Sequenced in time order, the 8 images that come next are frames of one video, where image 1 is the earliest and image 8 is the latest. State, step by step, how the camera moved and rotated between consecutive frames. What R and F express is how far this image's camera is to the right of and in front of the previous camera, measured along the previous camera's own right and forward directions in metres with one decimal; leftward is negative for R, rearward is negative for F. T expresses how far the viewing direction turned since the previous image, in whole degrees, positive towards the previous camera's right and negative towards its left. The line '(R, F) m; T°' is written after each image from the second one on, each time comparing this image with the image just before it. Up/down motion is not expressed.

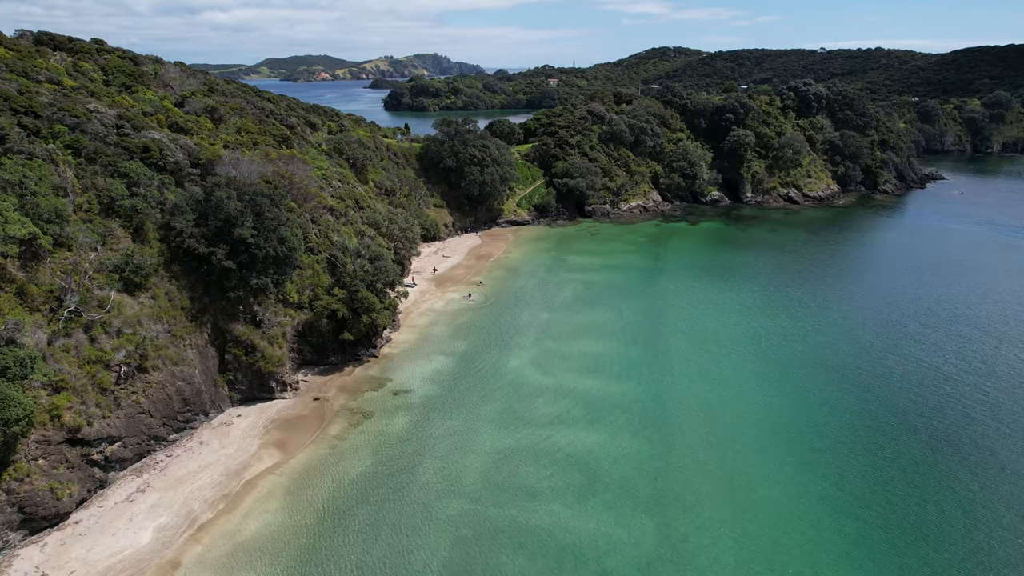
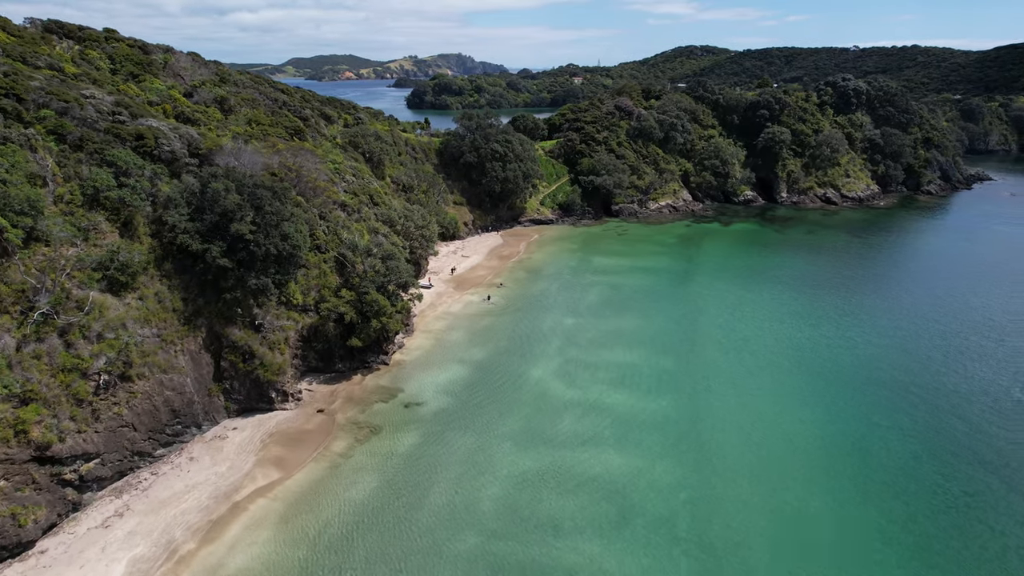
(-0.1, +3.9) m; -2°
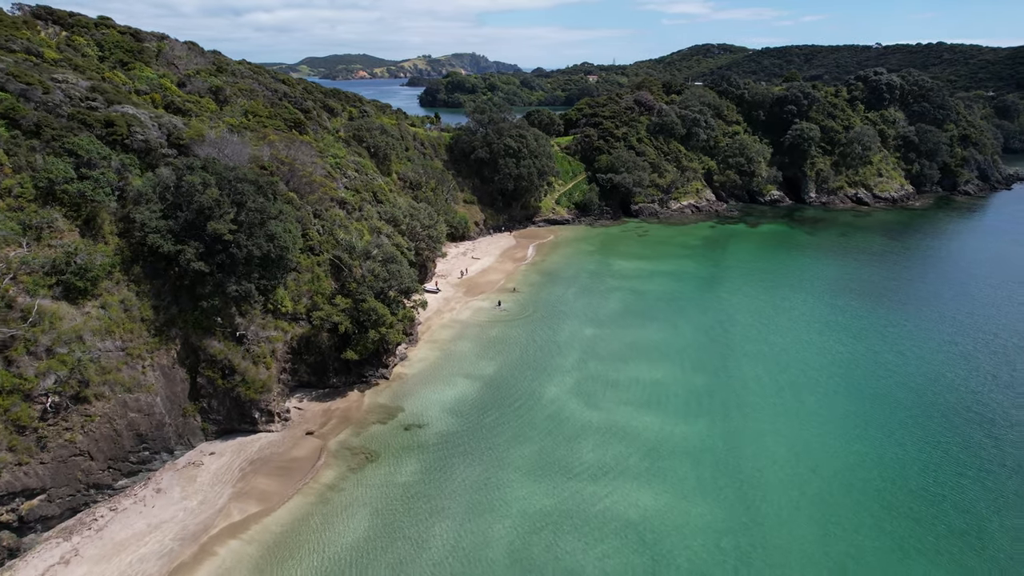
(-0.1, +4.5) m; -1°
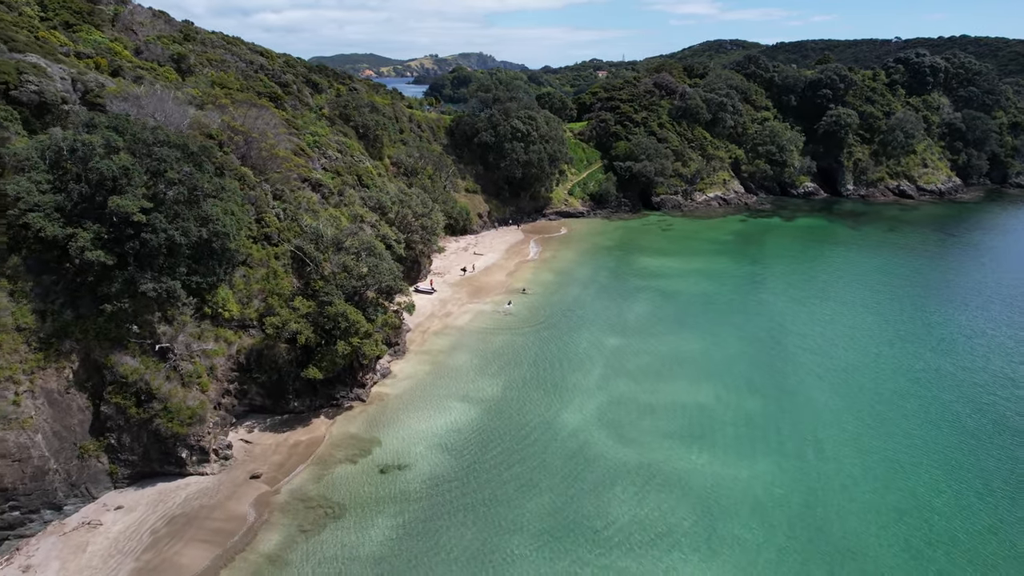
(-0.1, +8.3) m; -1°
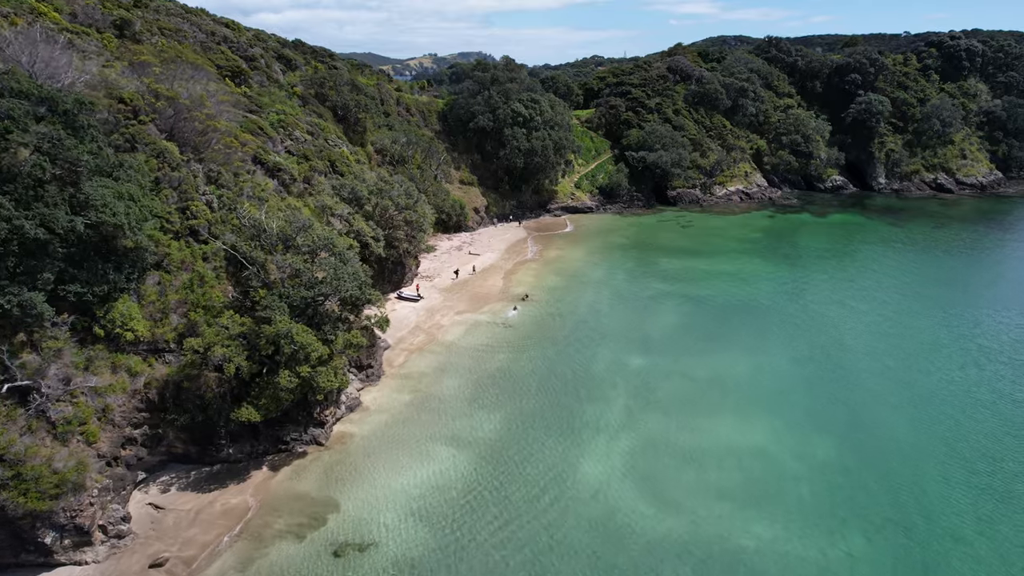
(-0.1, +7.6) m; 0°
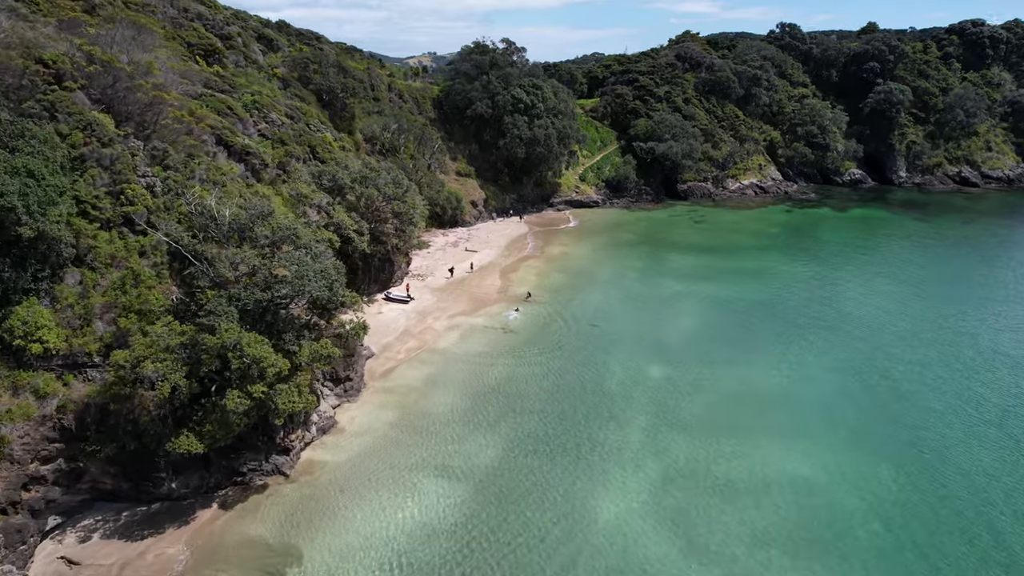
(0.0, +4.2) m; 0°
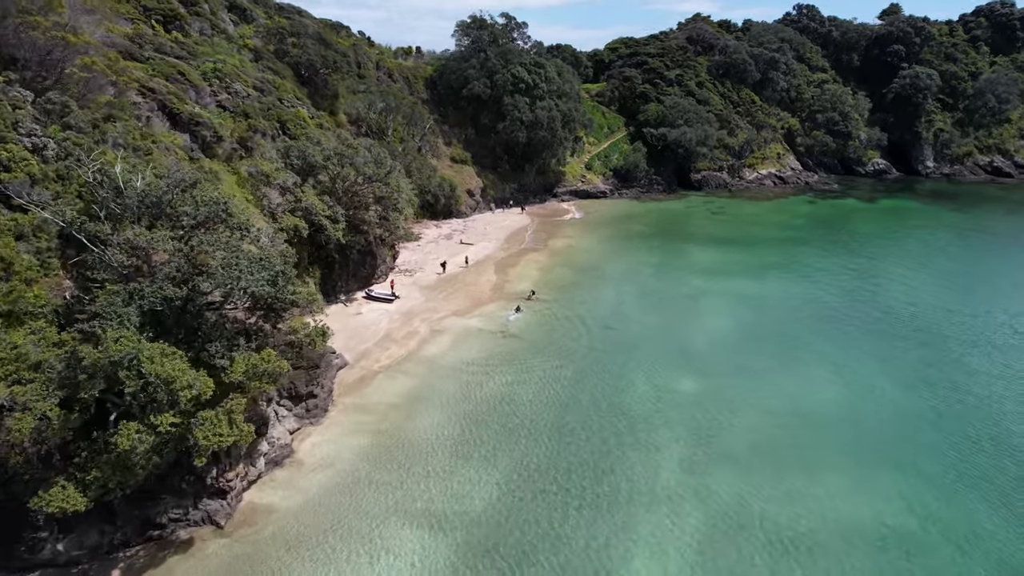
(-0.1, +5.0) m; 0°
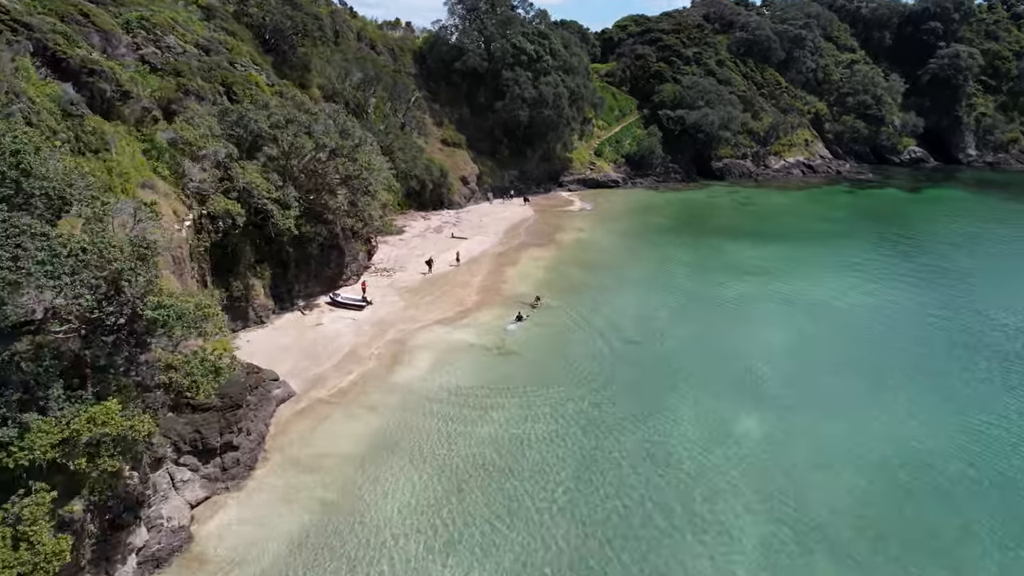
(-0.1, +6.5) m; 0°
